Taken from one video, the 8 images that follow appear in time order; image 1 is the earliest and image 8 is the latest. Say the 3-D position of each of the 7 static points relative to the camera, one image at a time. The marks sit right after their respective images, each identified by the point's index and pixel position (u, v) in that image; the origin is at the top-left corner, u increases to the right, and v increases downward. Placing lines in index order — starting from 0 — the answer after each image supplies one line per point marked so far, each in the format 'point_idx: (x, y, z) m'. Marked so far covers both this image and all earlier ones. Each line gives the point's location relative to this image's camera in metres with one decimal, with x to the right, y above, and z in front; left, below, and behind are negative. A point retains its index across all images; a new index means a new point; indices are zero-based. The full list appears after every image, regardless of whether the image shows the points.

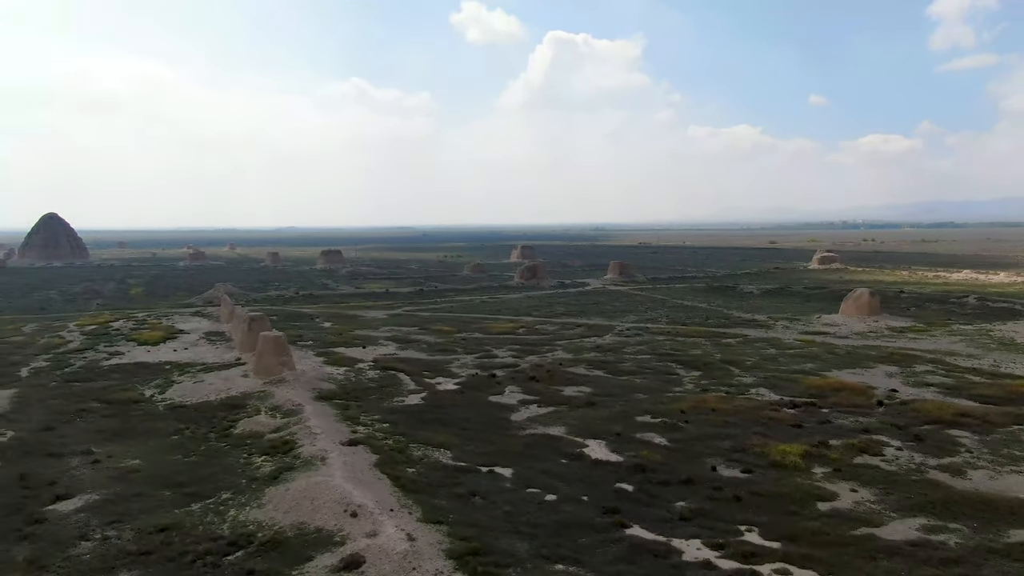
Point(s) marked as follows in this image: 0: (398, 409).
0: (-2.7, -2.9, +17.5) m
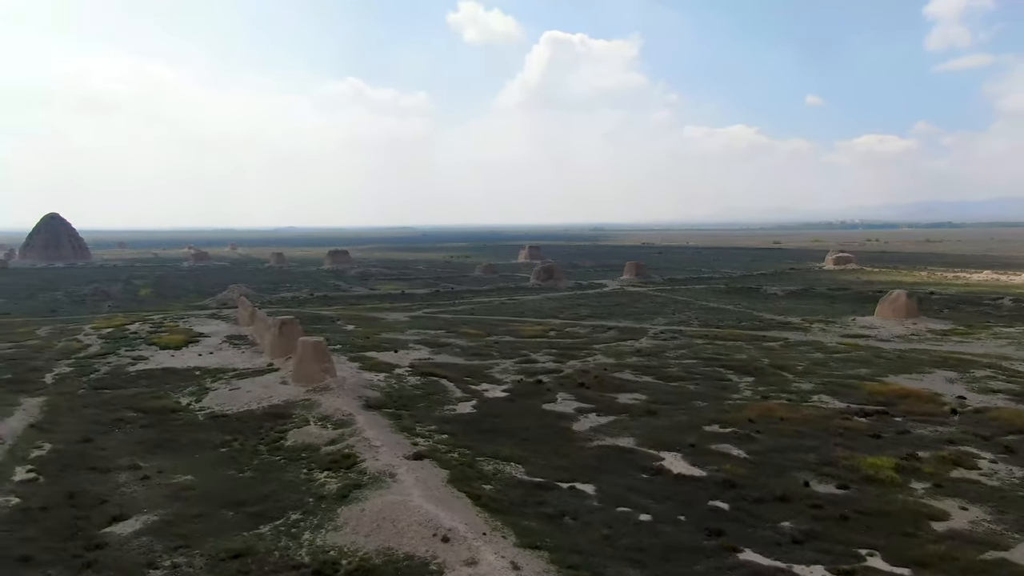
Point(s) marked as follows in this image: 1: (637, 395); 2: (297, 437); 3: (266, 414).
0: (-1.3, -2.9, +16.7) m
1: (+3.2, -2.8, +19.1) m
2: (-4.4, -3.1, +15.2) m
3: (-5.6, -2.9, +17.0) m
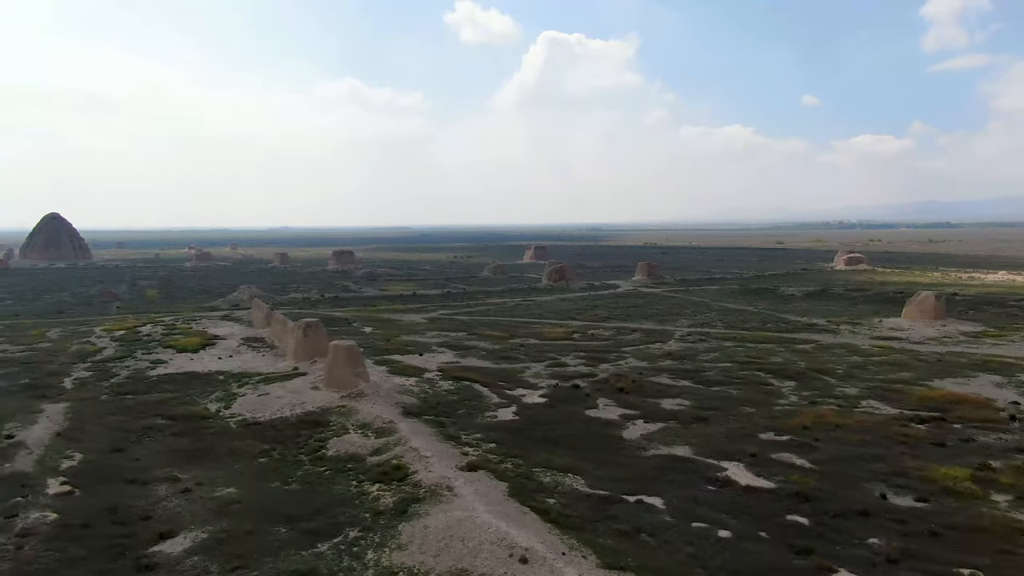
0: (-0.3, -3.0, +16.1) m
1: (+4.2, -2.8, +18.5) m
2: (-3.4, -3.1, +14.6) m
3: (-4.6, -2.9, +16.3) m
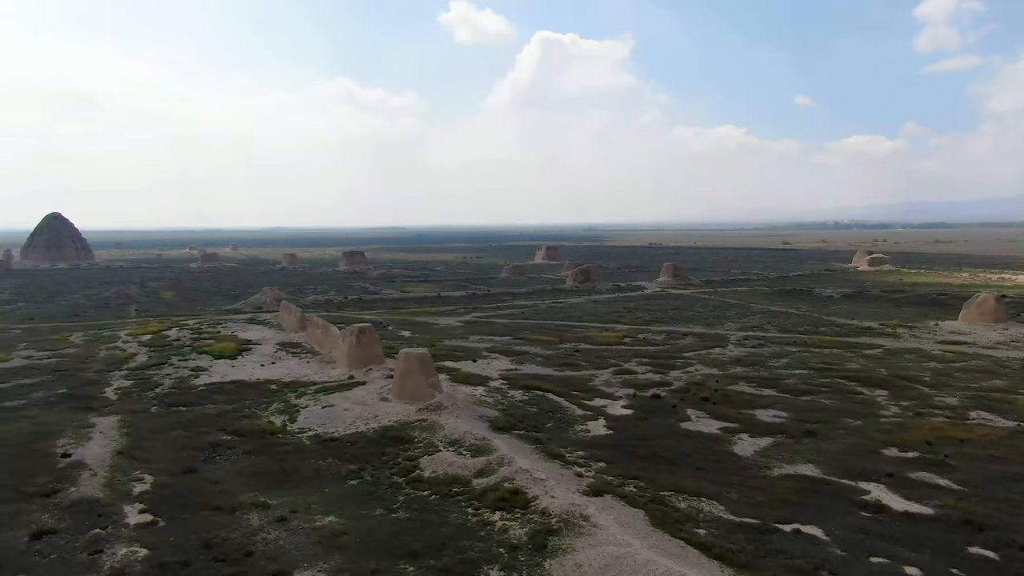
0: (+1.7, -3.1, +14.9) m
1: (+6.2, -2.9, +17.3) m
2: (-1.4, -3.2, +13.3) m
3: (-2.6, -3.0, +15.0) m
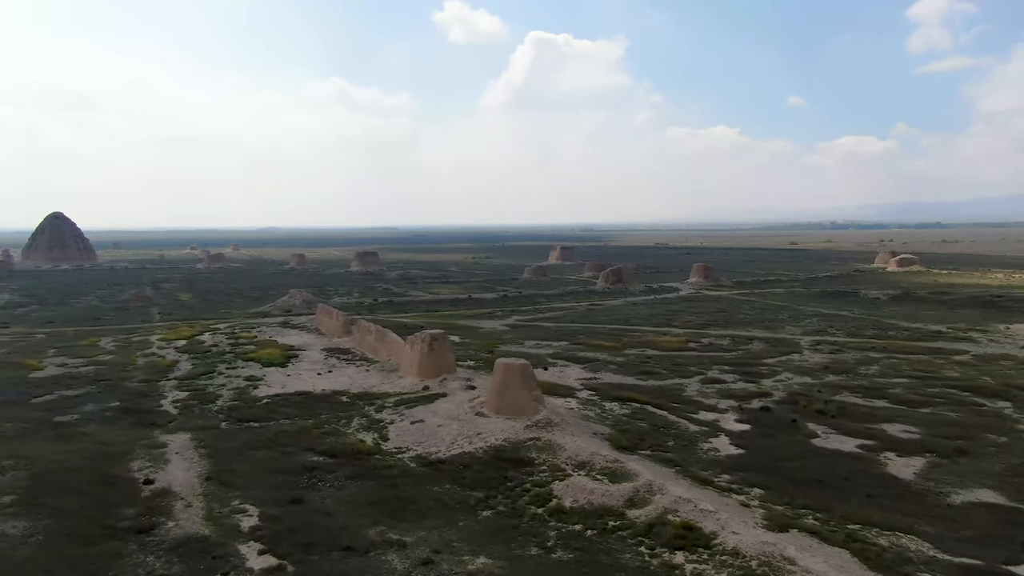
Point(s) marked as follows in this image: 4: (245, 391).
0: (+4.0, -3.2, +13.4) m
1: (+8.5, -3.0, +16.0) m
2: (+1.0, -3.3, +11.8) m
3: (-0.3, -3.1, +13.6) m
4: (-7.1, -2.7, +19.7) m
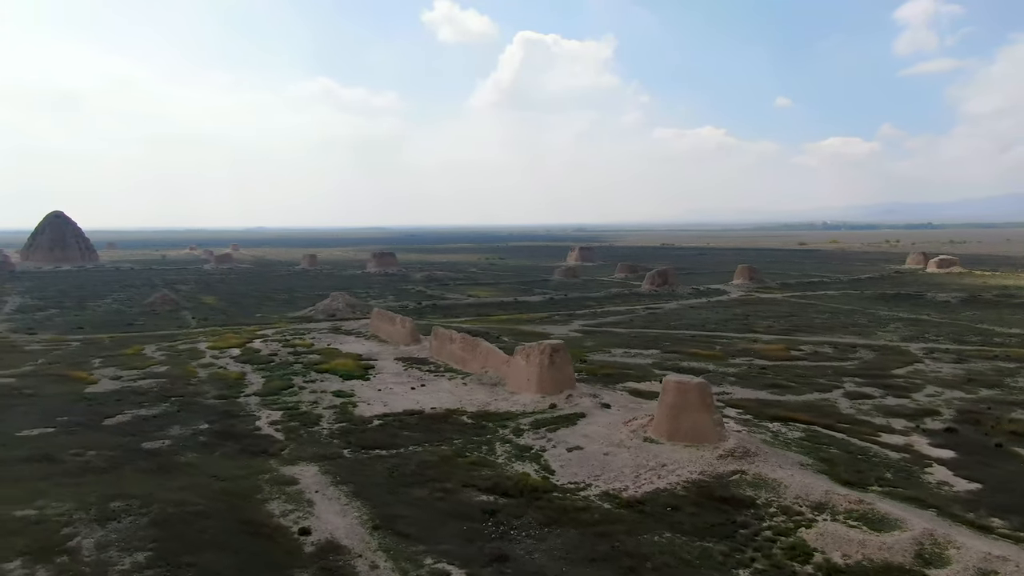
0: (+7.3, -3.3, +11.4) m
1: (+11.7, -3.1, +14.0) m
2: (+4.3, -3.4, +9.8) m
3: (+3.0, -3.2, +11.5) m
4: (-4.0, -2.9, +17.5) m
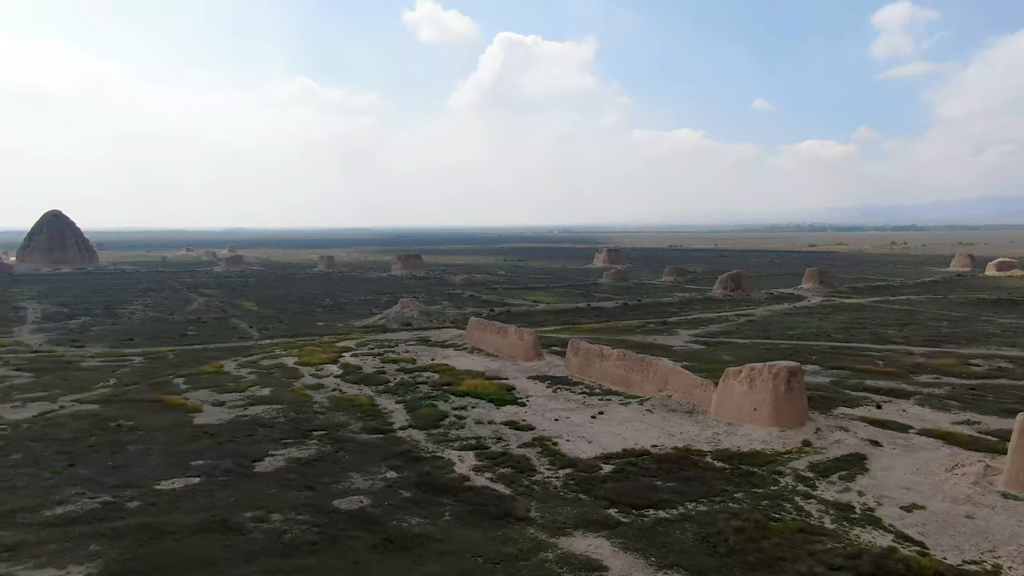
0: (+12.1, -3.5, +8.6) m
1: (+16.4, -3.3, +11.3) m
2: (+9.1, -3.6, +6.8) m
3: (+7.8, -3.4, +8.5) m
4: (+0.6, -3.1, +14.2) m
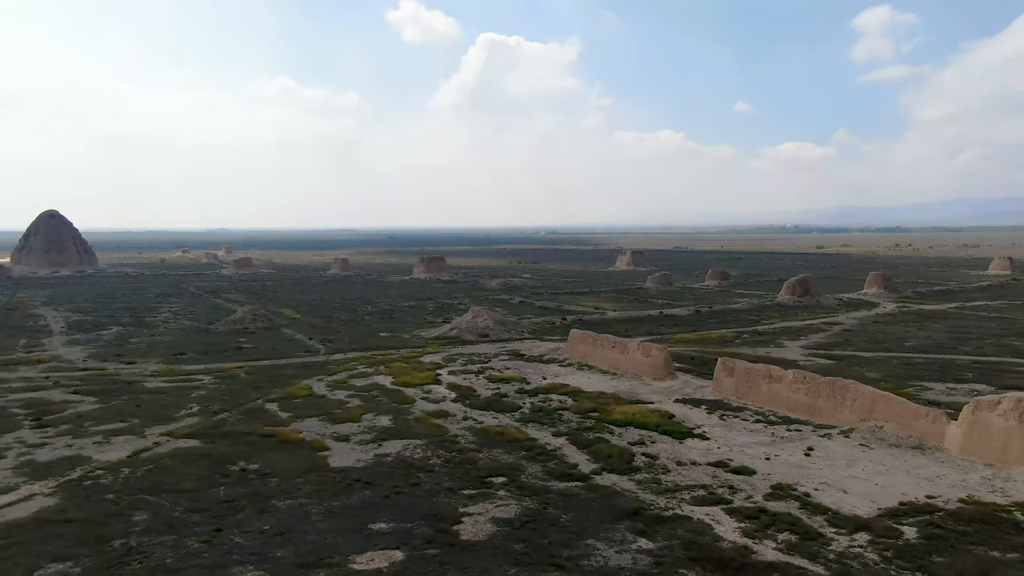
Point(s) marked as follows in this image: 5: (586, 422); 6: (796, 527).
0: (+16.2, -3.7, +6.2) m
1: (+20.4, -3.6, +9.1) m
2: (+13.2, -3.9, +4.4) m
3: (+11.8, -3.7, +6.0) m
4: (+4.5, -3.3, +11.6) m
5: (+1.6, -3.0, +16.8) m
6: (+3.9, -3.4, +10.6) m
